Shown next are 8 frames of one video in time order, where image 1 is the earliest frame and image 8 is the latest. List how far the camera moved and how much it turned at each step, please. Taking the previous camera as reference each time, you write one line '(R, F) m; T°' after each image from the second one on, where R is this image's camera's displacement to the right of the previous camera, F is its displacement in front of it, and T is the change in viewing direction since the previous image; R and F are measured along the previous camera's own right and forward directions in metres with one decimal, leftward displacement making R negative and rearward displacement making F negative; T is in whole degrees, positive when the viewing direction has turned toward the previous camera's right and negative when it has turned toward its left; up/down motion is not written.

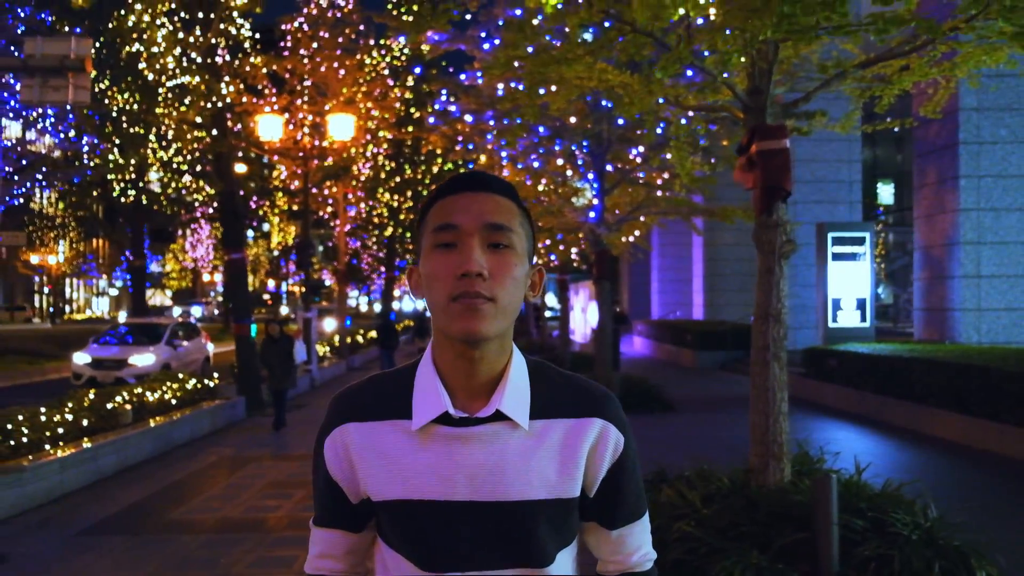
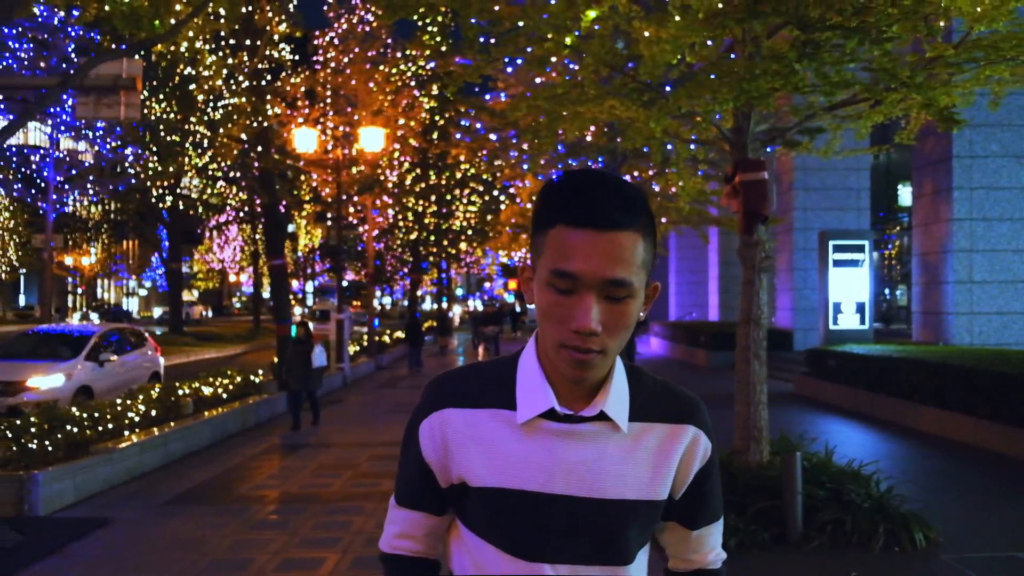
(0.0, -1.3) m; -1°
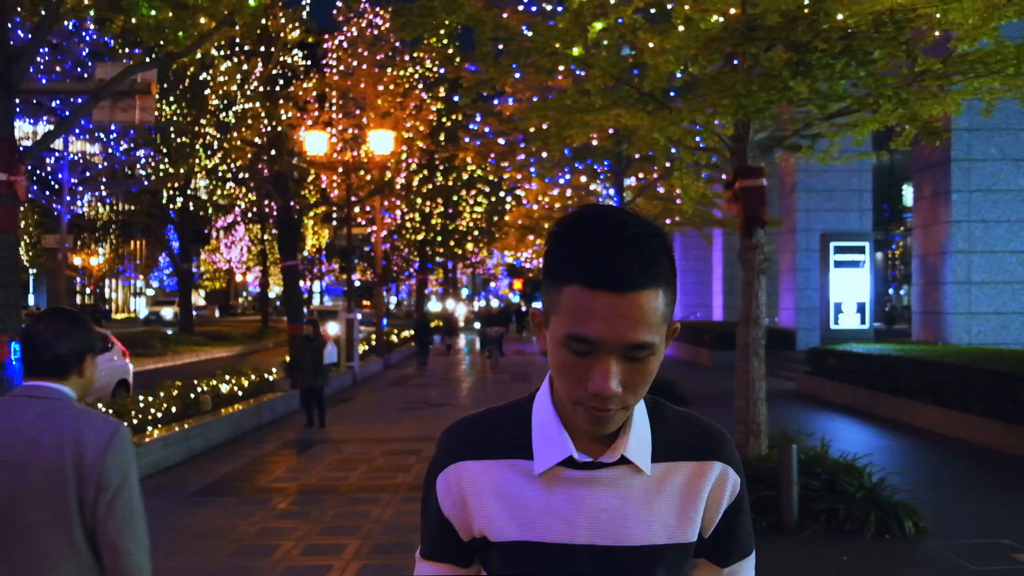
(0.0, -0.4) m; 0°
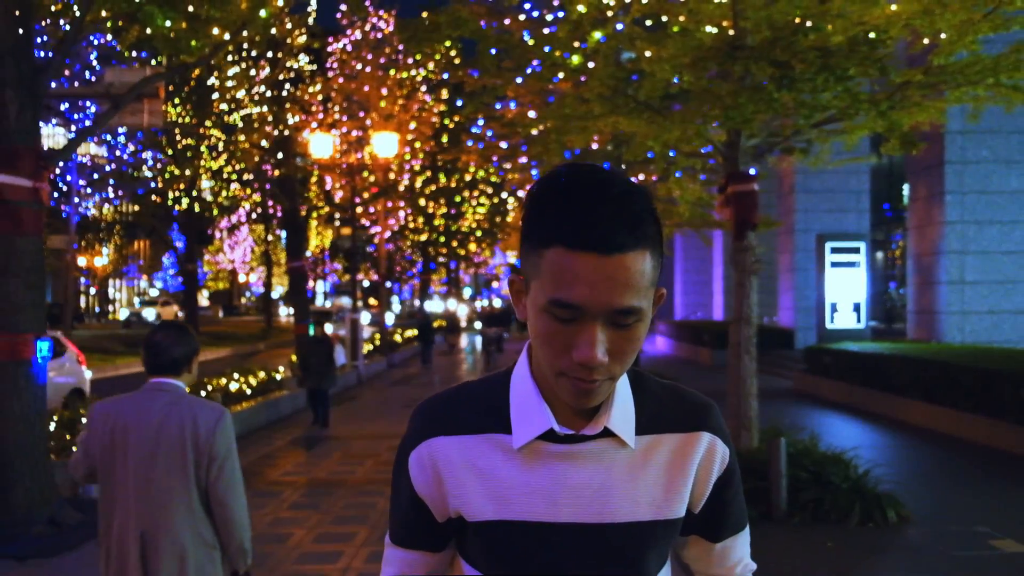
(0.0, -0.4) m; 0°
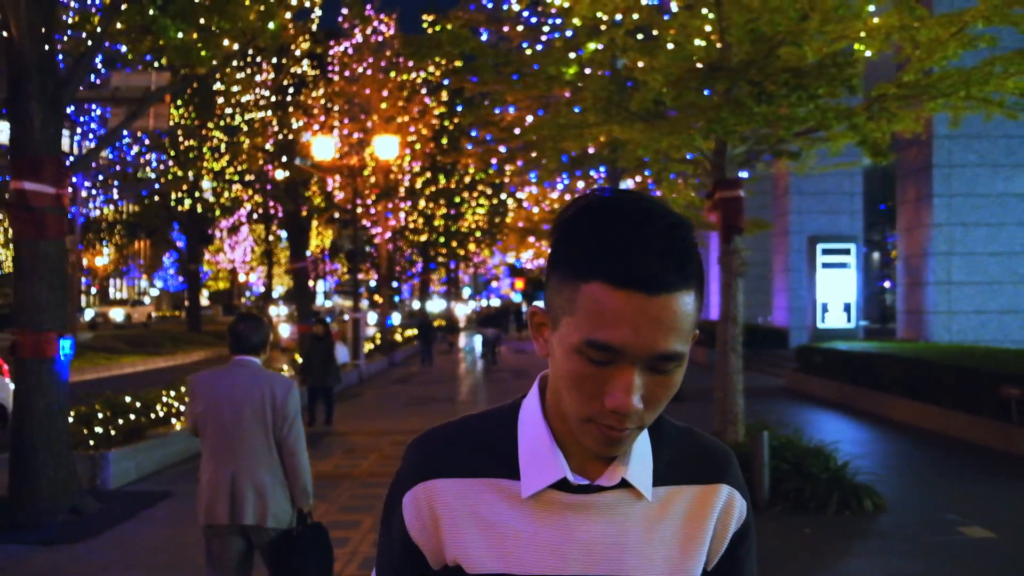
(0.0, -0.5) m; 0°
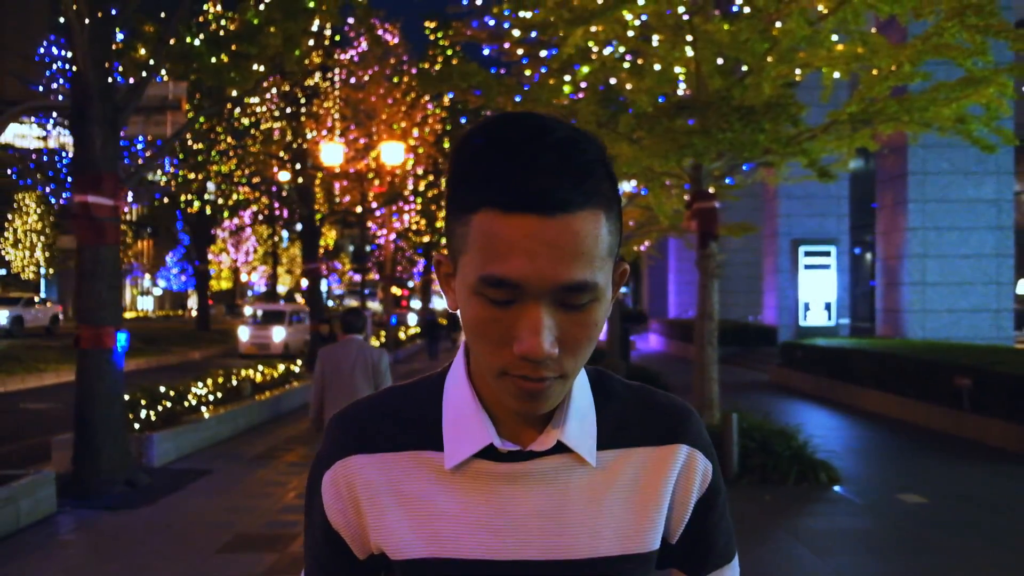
(0.0, -1.3) m; 0°
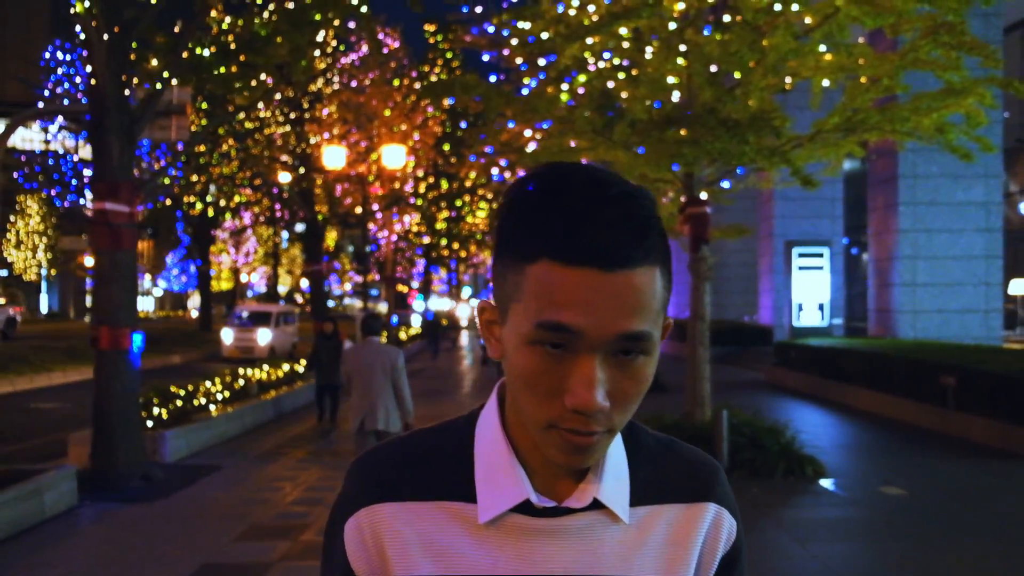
(0.0, -0.4) m; 0°
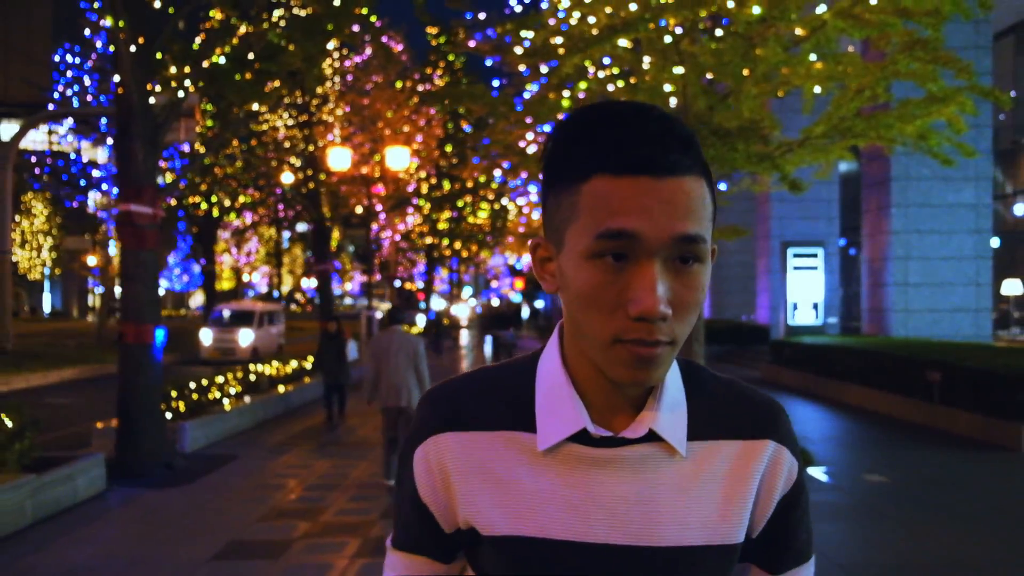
(0.0, -0.6) m; 0°
